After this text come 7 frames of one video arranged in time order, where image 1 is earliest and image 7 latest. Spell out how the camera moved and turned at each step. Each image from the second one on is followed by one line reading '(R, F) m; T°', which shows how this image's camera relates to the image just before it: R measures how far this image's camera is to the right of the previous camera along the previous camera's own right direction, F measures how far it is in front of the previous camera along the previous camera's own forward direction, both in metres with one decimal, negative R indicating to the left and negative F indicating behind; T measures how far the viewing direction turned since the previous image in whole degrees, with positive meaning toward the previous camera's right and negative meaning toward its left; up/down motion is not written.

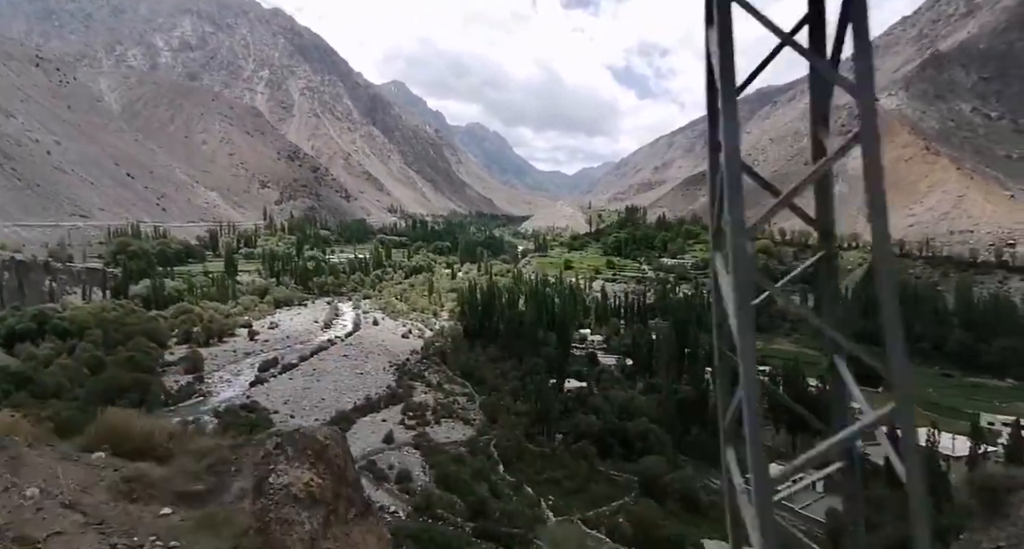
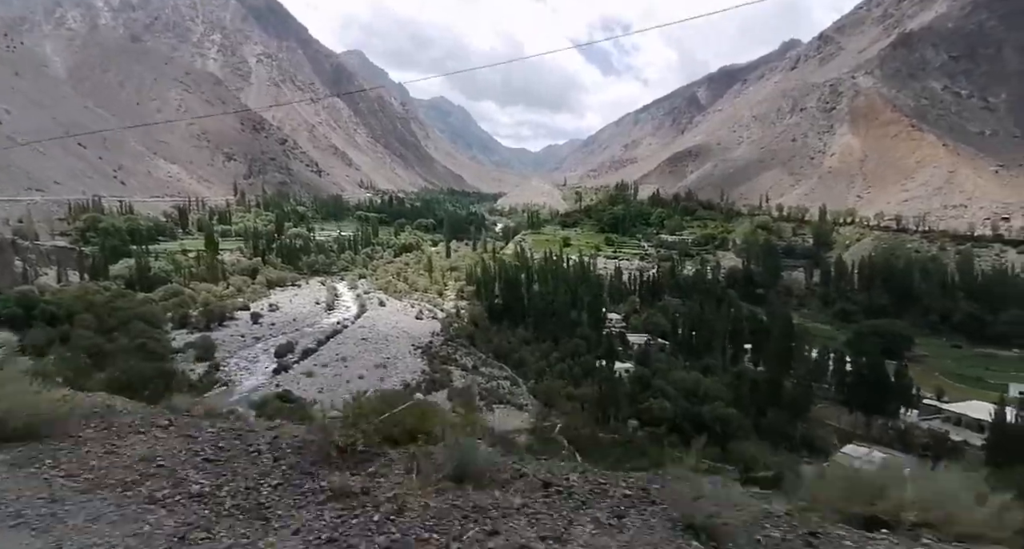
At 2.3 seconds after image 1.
(-3.7, +1.6) m; +4°
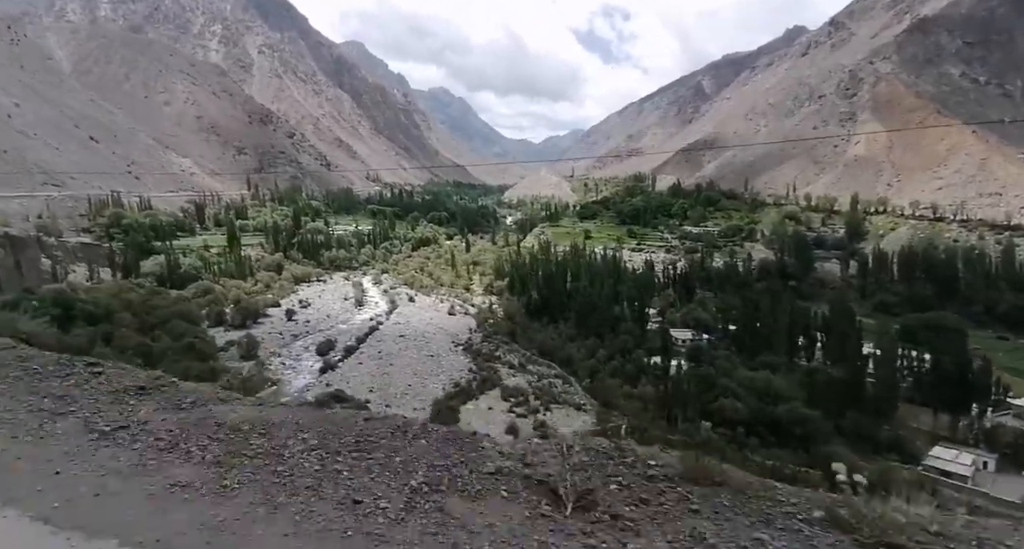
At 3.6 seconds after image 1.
(-2.2, +0.7) m; 0°
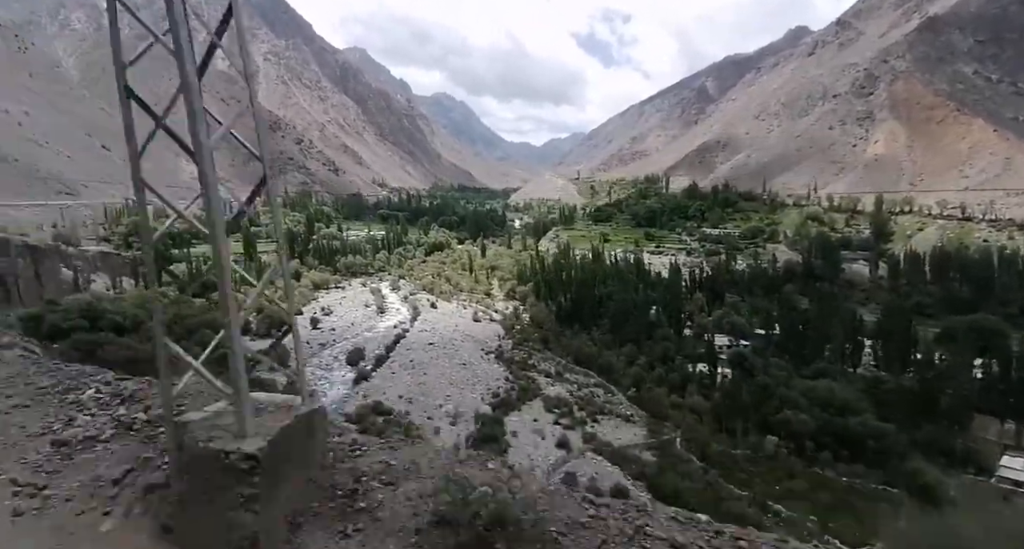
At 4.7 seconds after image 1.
(-1.6, +0.7) m; 0°
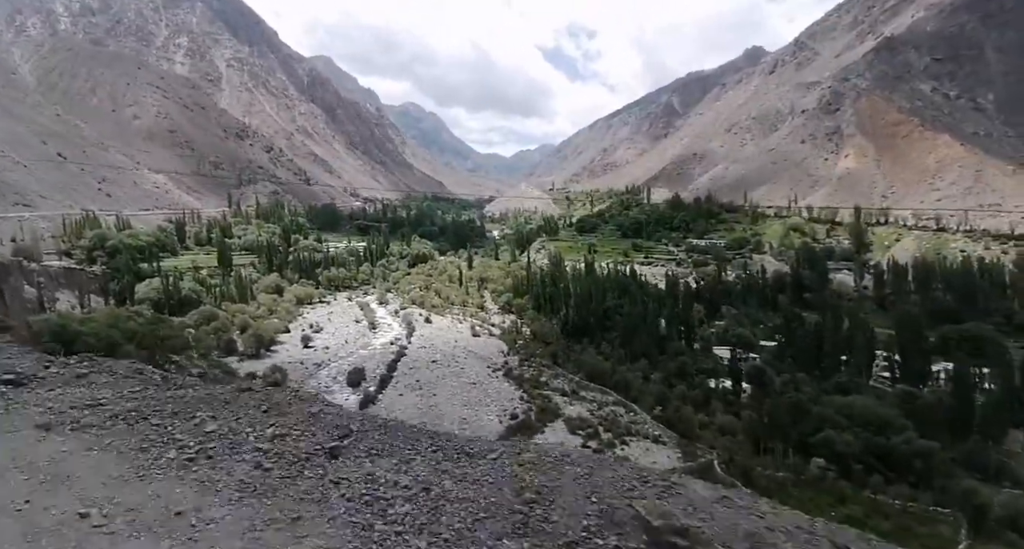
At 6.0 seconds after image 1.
(-2.0, +1.1) m; +3°
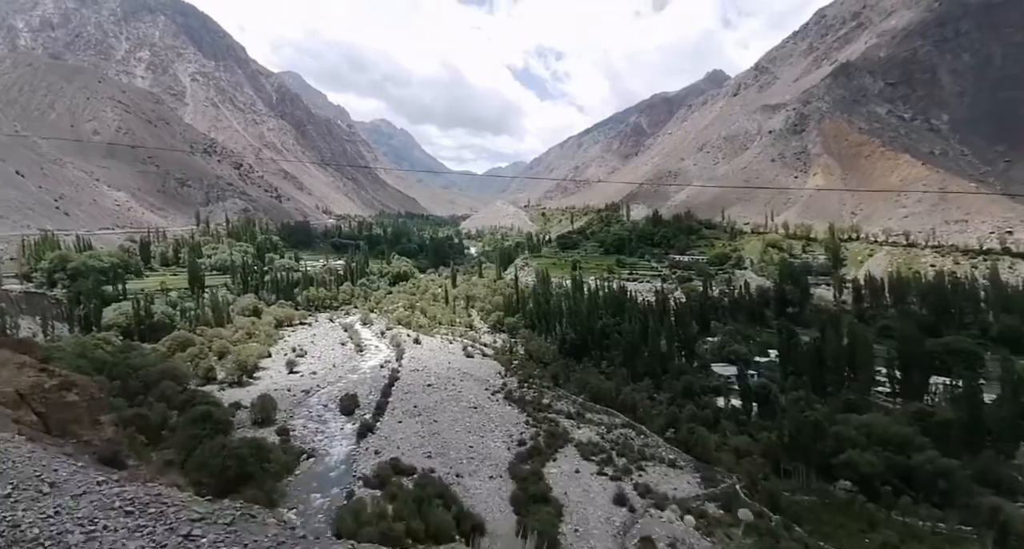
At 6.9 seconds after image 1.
(-1.3, +0.7) m; +3°
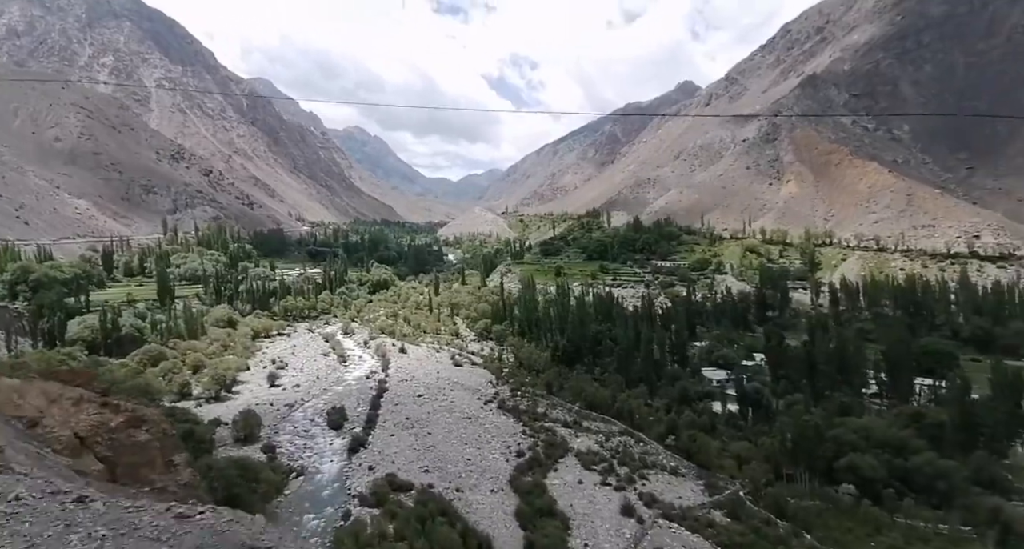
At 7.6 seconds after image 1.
(-0.8, +0.5) m; +3°
